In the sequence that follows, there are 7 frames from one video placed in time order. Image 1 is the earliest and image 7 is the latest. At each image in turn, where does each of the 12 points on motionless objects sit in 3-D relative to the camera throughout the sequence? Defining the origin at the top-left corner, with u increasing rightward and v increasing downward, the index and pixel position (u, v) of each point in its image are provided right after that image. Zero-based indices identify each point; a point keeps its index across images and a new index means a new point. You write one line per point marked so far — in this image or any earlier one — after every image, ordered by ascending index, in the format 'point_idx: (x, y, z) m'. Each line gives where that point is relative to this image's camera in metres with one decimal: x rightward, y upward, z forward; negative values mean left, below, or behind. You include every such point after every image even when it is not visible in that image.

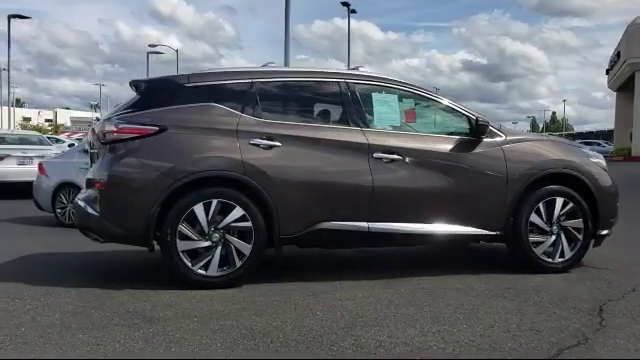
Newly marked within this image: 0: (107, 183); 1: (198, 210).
0: (-2.2, 0.0, +6.3) m
1: (-1.3, -0.3, +6.3) m
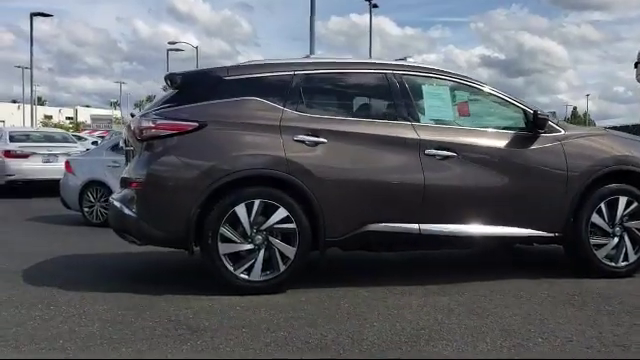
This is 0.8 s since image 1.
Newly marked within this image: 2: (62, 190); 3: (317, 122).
0: (-1.7, 0.0, +5.9) m
1: (-0.8, -0.3, +5.9) m
2: (-5.6, -0.2, +13.0) m
3: (0.0, +0.6, +6.2) m
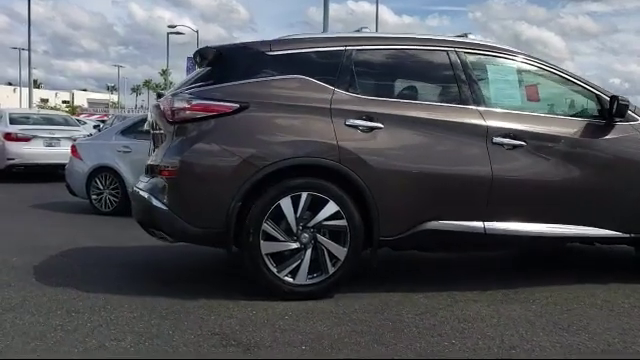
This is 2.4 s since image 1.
0: (-1.2, +0.1, +5.2) m
1: (-0.3, -0.2, +5.2) m
2: (-5.1, +0.1, +12.3) m
3: (+0.5, +0.7, +5.5) m
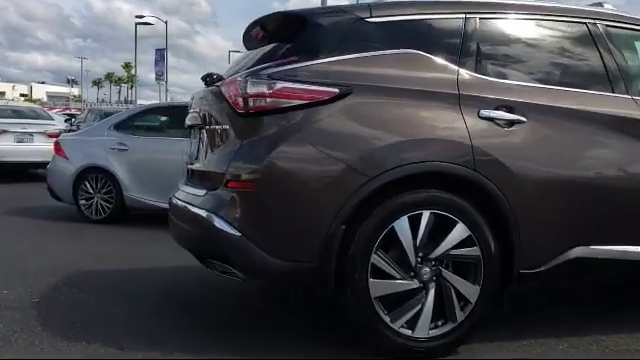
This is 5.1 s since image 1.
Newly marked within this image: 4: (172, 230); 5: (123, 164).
0: (-0.4, 0.0, +3.7) m
1: (+0.5, -0.3, +3.8) m
2: (-4.7, 0.0, +10.6) m
3: (+1.3, +0.6, +4.1) m
4: (-1.2, -0.4, +5.0) m
5: (-3.2, +0.3, +9.9) m
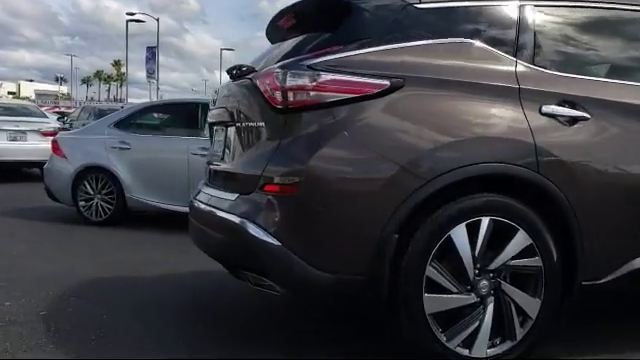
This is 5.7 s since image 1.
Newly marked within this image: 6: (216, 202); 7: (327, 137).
0: (-0.1, 0.0, +3.3) m
1: (+0.8, -0.3, +3.4) m
2: (-4.5, 0.0, +10.1) m
3: (+1.5, +0.6, +3.7) m
4: (-1.0, -0.4, +4.6) m
5: (-3.0, +0.3, +9.4) m
6: (-0.7, -0.1, +4.1) m
7: (0.0, +0.2, +3.3) m
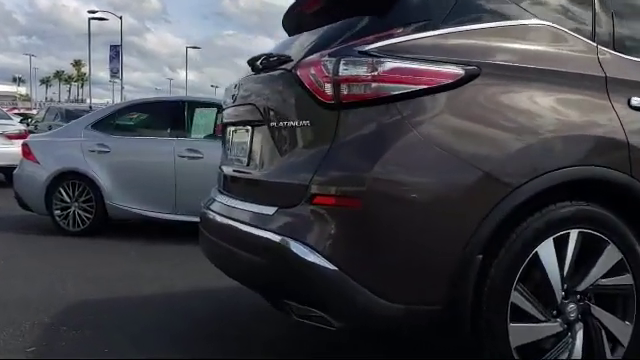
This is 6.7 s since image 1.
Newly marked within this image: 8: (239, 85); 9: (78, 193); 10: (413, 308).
0: (+0.1, -0.1, +2.7) m
1: (+1.1, -0.4, +2.9) m
2: (-4.6, -0.1, +9.3) m
3: (+1.8, +0.6, +3.2) m
4: (-0.7, -0.5, +3.9) m
5: (-3.1, +0.2, +8.7) m
6: (-0.5, -0.2, +3.5) m
7: (+0.3, +0.2, +2.7) m
8: (-0.5, +0.6, +3.9) m
9: (-3.5, -0.2, +8.9) m
10: (+0.4, -0.6, +2.8) m
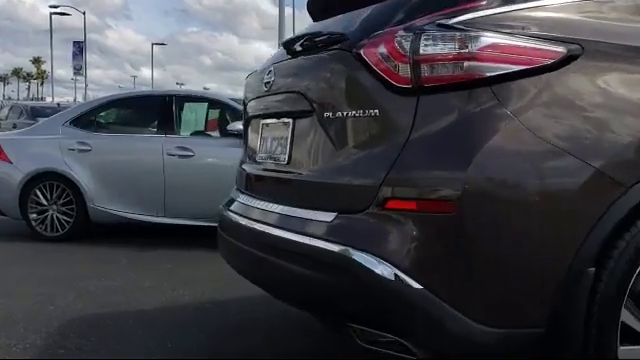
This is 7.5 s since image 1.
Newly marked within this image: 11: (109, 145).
0: (+0.4, -0.1, +2.3) m
1: (+1.4, -0.3, +2.5) m
2: (-4.7, -0.1, +8.5) m
3: (+2.1, +0.6, +2.9) m
4: (-0.5, -0.5, +3.4) m
5: (-3.1, +0.2, +8.0) m
6: (-0.2, -0.2, +3.0) m
7: (+0.6, +0.2, +2.3) m
8: (-0.3, +0.6, +3.3) m
9: (-3.6, -0.2, +8.2) m
10: (+0.7, -0.6, +2.3) m
11: (-2.8, +0.5, +8.0) m
